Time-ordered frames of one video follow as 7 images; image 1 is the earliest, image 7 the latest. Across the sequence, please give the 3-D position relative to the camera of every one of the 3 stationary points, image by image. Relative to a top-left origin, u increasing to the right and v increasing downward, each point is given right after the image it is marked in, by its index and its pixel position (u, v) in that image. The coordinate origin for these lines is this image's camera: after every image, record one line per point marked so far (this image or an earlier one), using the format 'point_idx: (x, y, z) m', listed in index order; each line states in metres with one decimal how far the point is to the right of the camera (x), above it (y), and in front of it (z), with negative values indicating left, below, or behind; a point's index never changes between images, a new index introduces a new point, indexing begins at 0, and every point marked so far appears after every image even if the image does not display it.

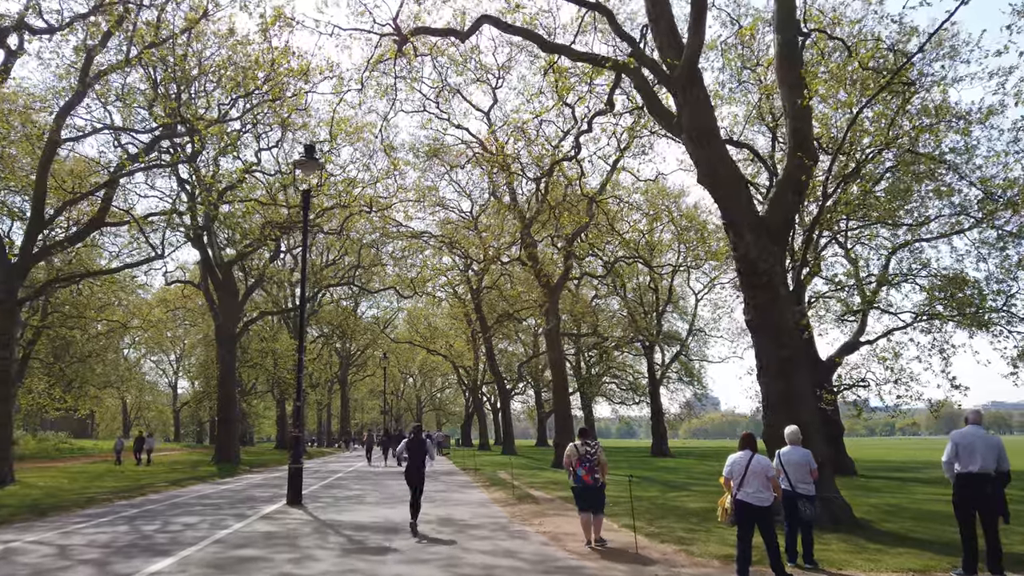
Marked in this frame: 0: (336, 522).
0: (-2.9, -3.9, +12.4) m
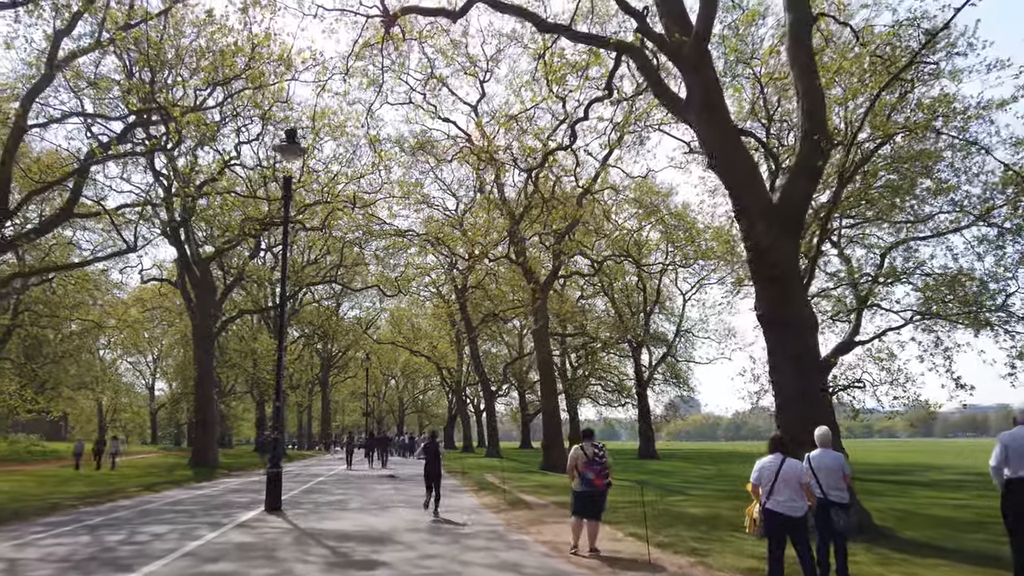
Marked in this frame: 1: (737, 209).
0: (-3.0, -3.8, +11.6) m
1: (+3.6, +1.3, +11.7) m
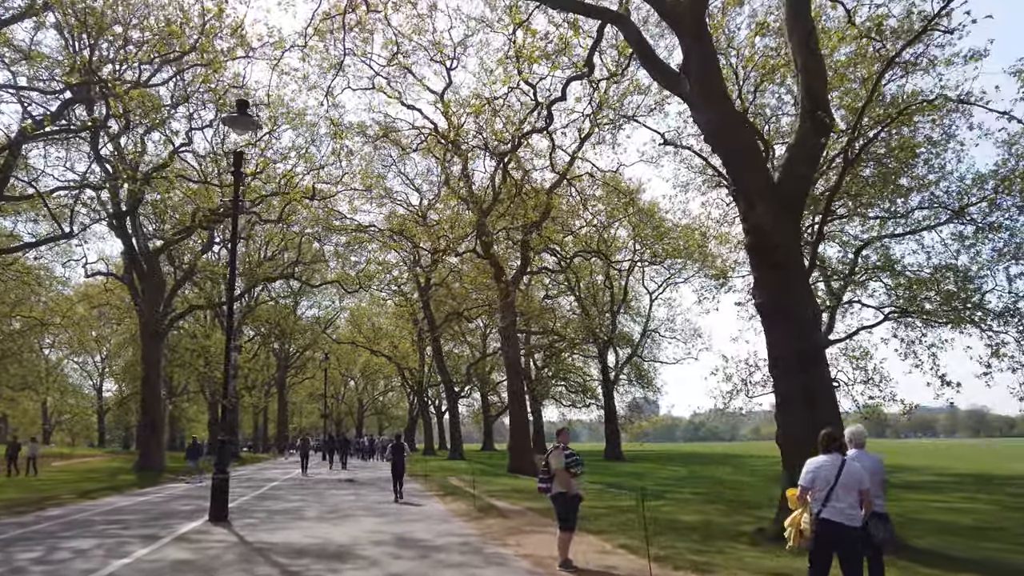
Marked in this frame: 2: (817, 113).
0: (-3.3, -3.5, +10.3) m
1: (+3.2, +1.5, +10.7) m
2: (+4.3, +2.5, +10.6) m
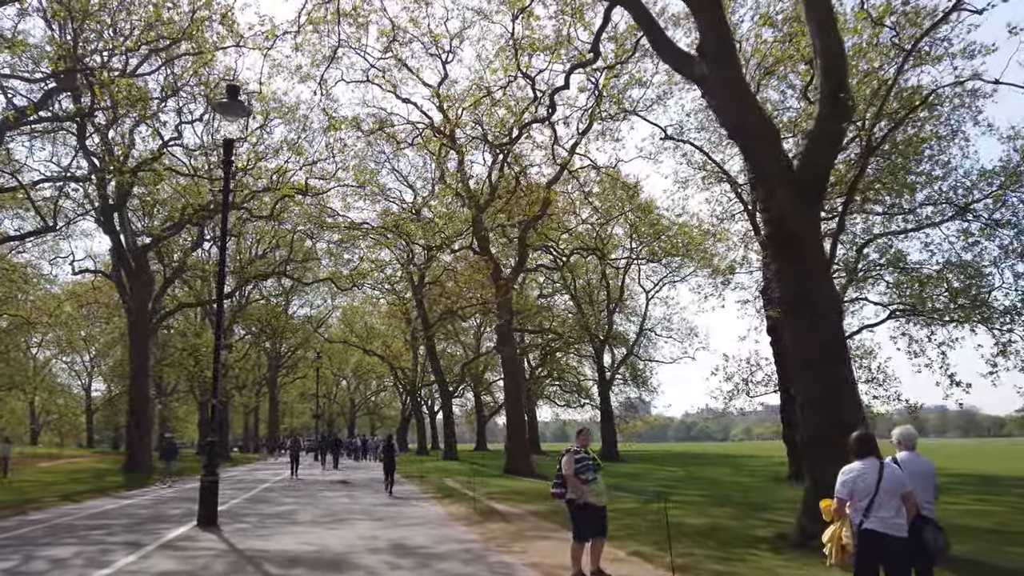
0: (-3.3, -3.4, +9.8) m
1: (+3.3, +1.5, +10.3) m
2: (+4.4, +2.6, +10.1) m
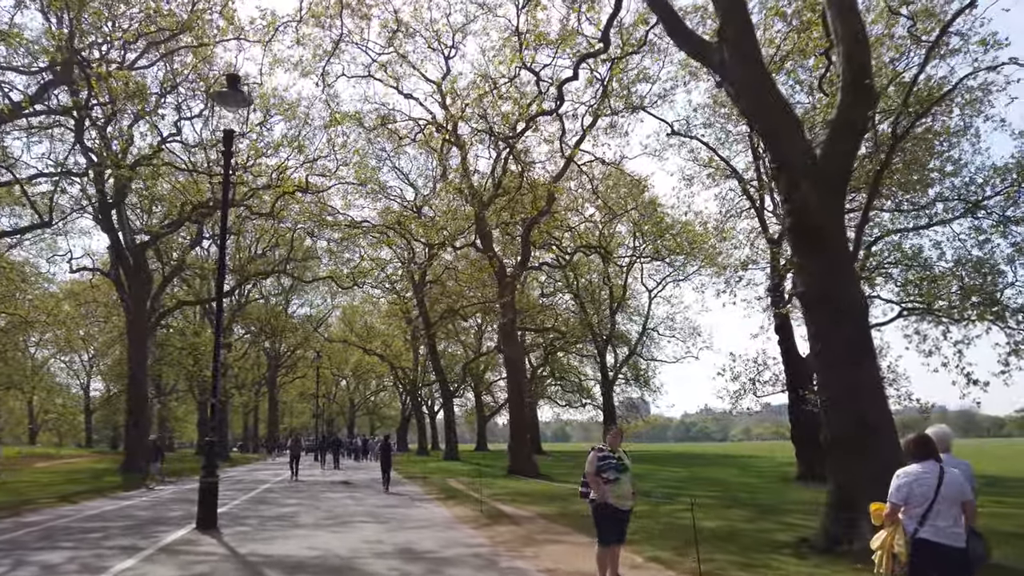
0: (-3.1, -3.4, +9.4) m
1: (+3.4, +1.6, +9.9) m
2: (+4.5, +2.7, +9.8) m
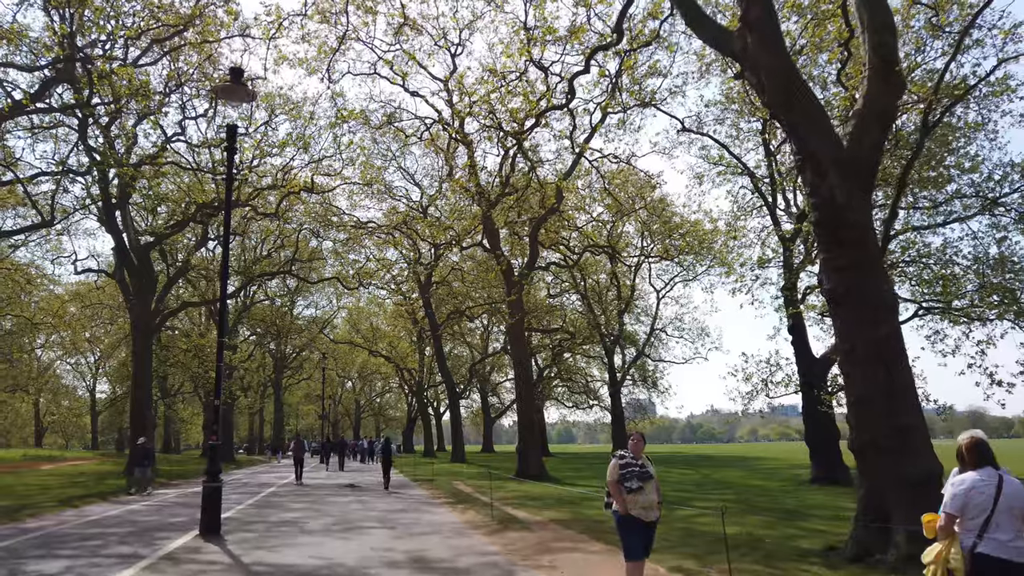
0: (-2.9, -3.3, +9.1) m
1: (+3.6, +1.6, +9.5) m
2: (+4.7, +2.7, +9.4) m
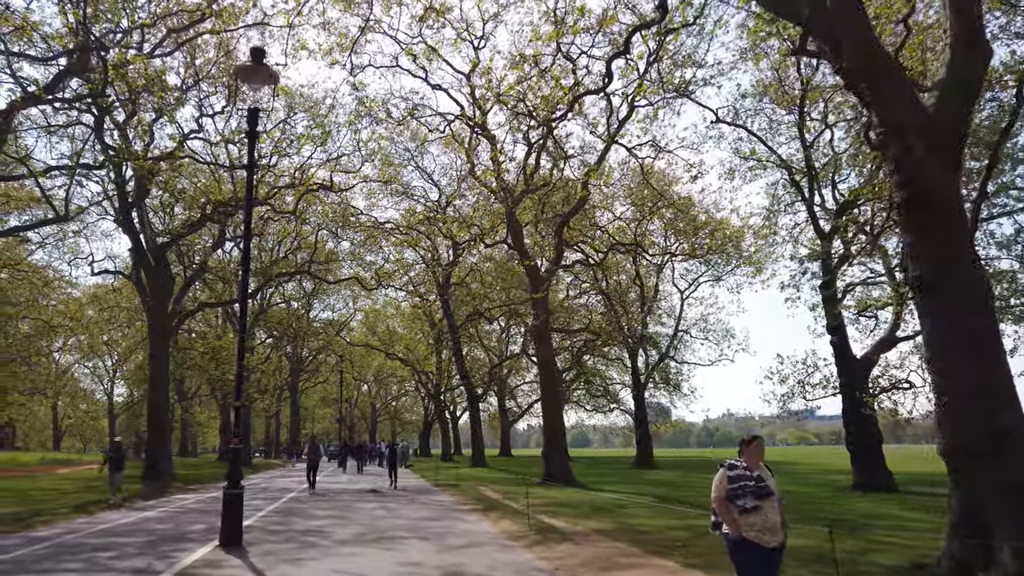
0: (-2.4, -3.2, +8.3) m
1: (+4.1, +1.8, +8.7) m
2: (+5.2, +2.8, +8.5) m
